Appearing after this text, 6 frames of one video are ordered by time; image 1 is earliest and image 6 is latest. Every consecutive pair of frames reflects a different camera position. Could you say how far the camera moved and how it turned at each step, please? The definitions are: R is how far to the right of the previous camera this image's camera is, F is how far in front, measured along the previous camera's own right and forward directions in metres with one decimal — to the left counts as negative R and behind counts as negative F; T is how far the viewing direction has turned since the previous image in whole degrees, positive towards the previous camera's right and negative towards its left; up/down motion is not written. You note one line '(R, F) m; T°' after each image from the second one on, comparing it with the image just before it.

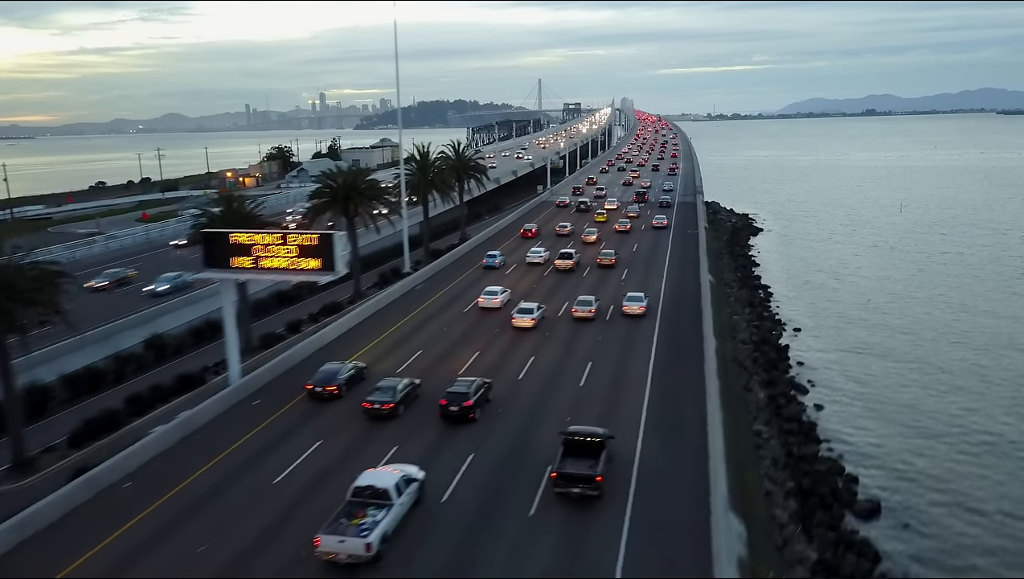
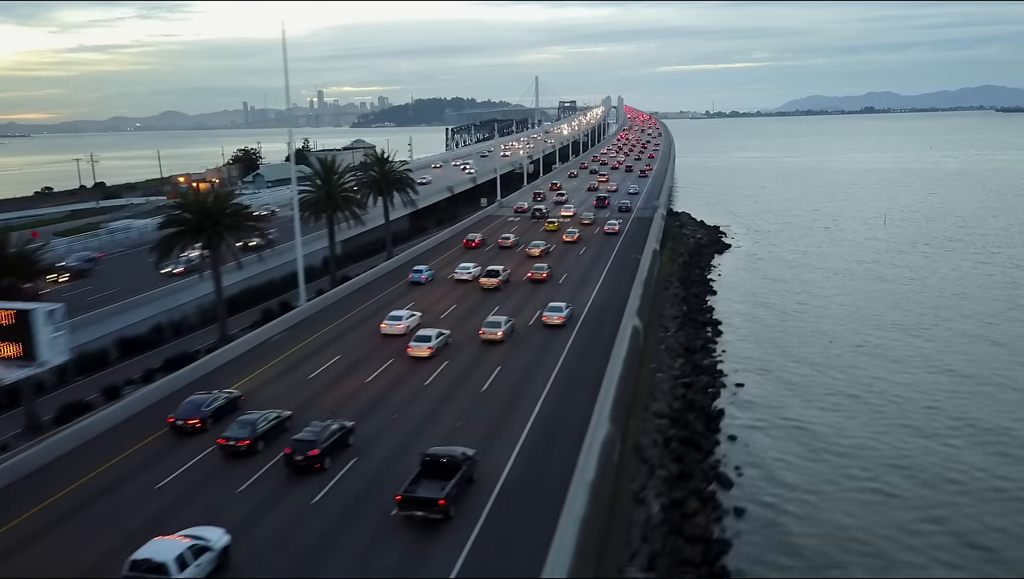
(+3.3, +4.6) m; 0°
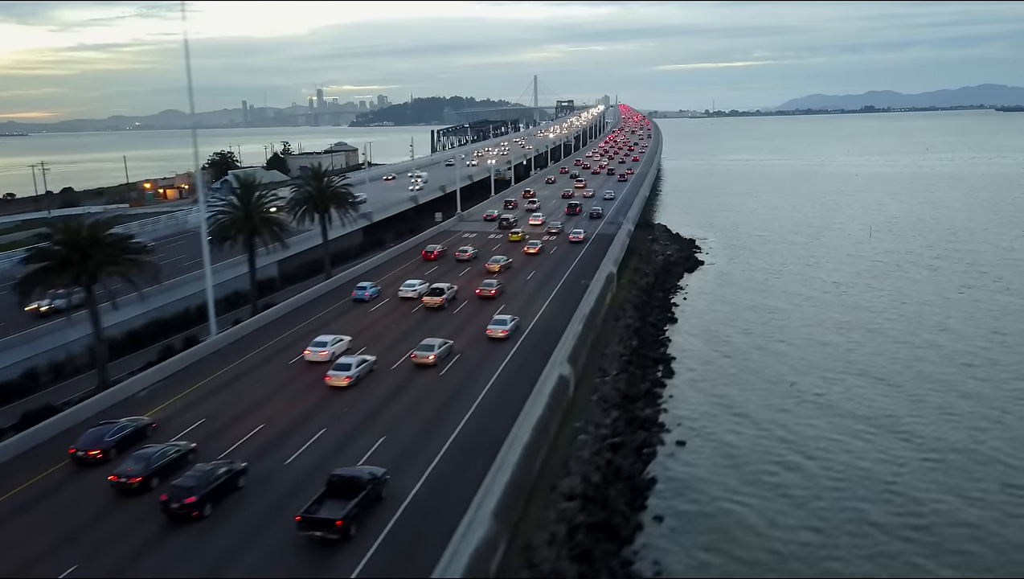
(+2.3, +2.9) m; 0°
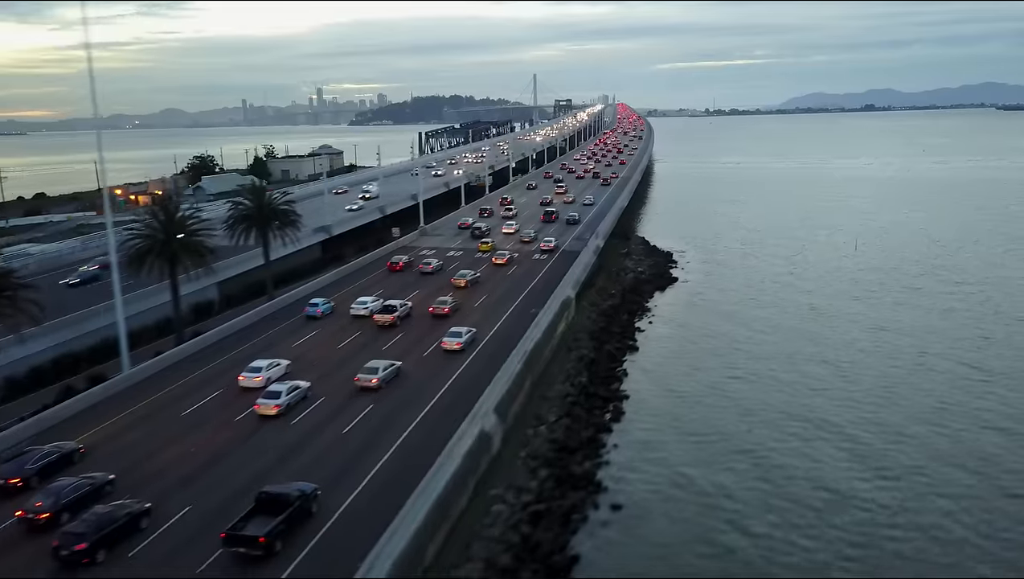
(+1.9, +2.3) m; 0°
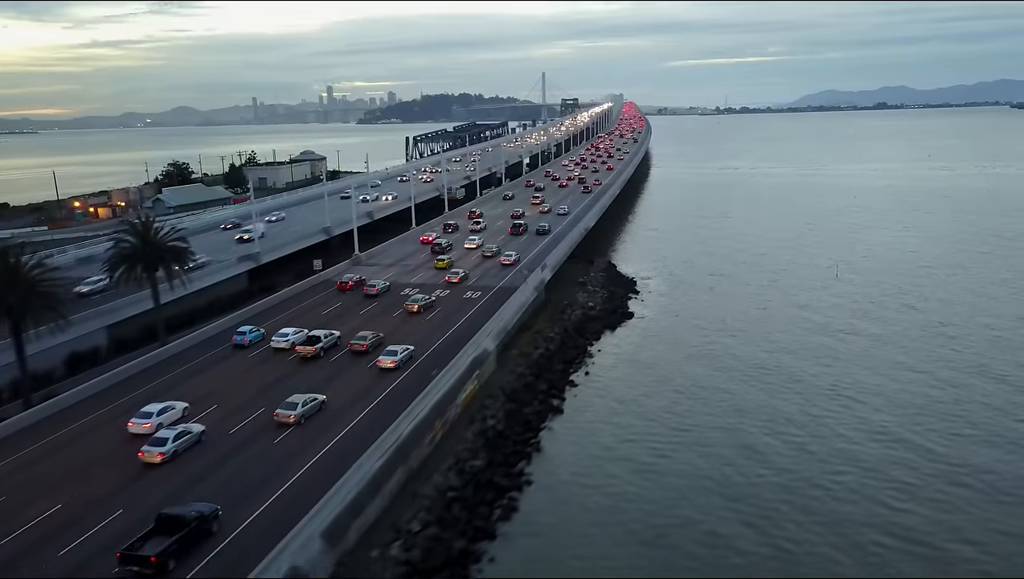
(+3.4, +3.8) m; -1°
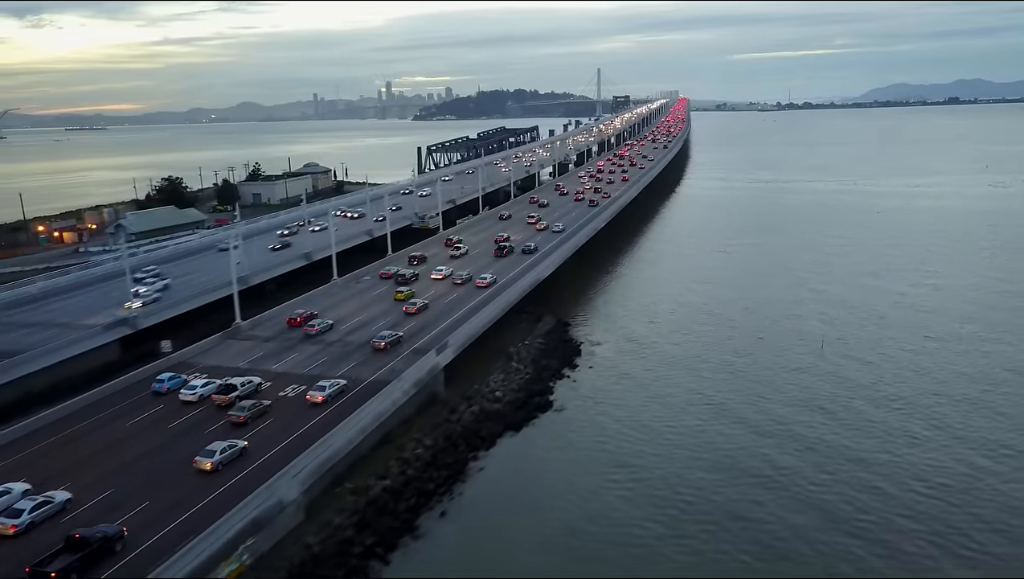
(+6.3, +6.7) m; -4°
